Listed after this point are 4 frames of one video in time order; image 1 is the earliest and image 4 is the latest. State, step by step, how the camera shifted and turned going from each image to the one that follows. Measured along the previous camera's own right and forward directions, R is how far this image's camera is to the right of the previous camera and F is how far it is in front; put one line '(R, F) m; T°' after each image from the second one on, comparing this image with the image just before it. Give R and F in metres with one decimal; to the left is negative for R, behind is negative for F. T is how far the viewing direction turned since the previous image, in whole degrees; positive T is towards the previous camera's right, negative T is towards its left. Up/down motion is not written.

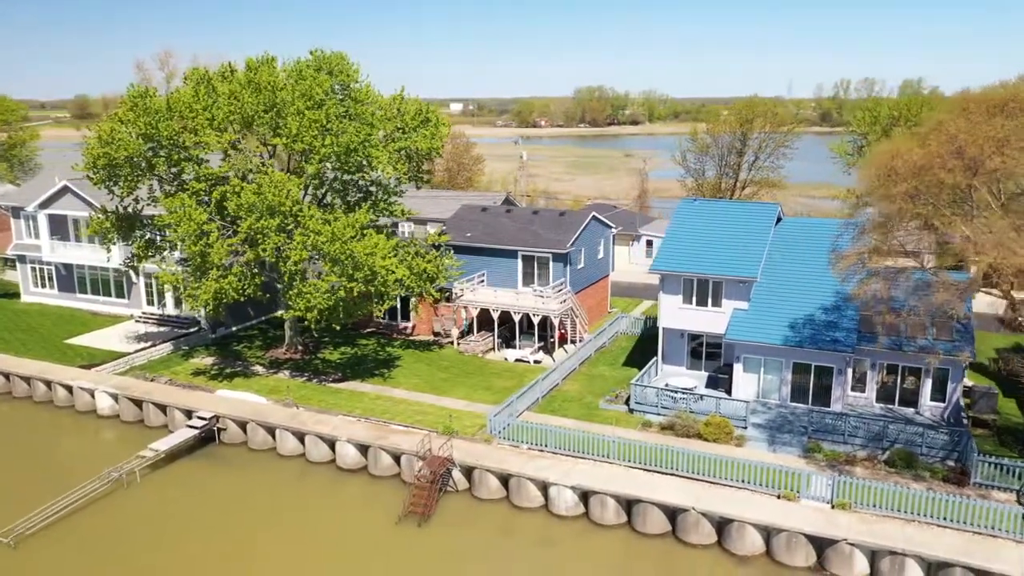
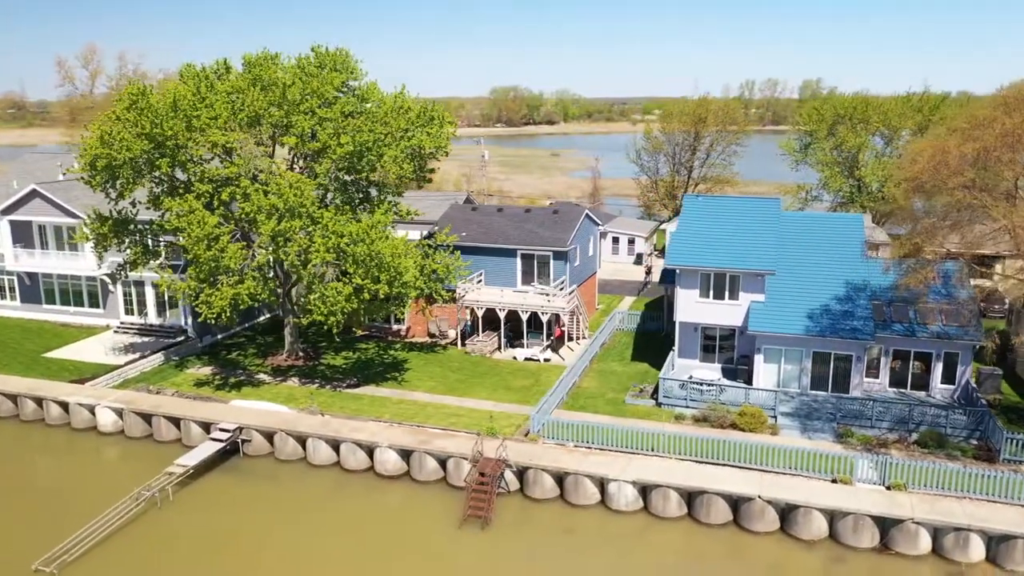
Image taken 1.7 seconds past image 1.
(-3.9, +0.4) m; +6°
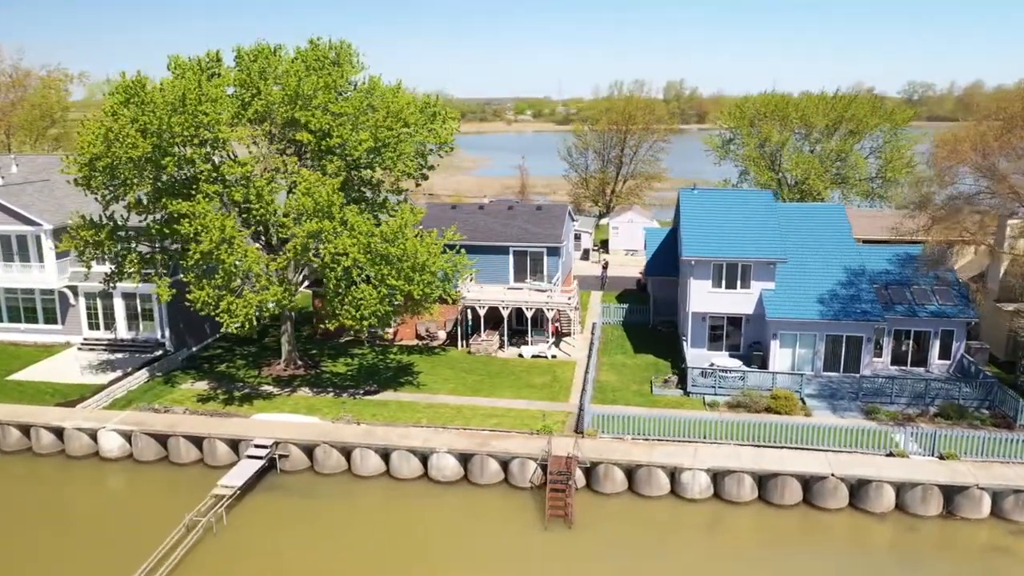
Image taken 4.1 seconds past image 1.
(-5.5, +0.8) m; +9°
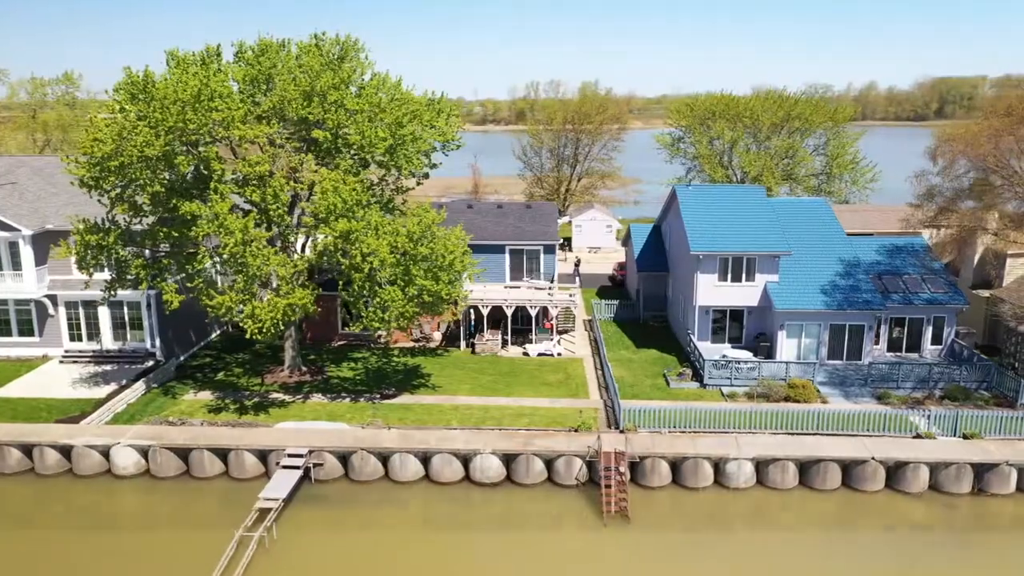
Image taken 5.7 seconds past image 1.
(-3.7, +0.4) m; +6°
